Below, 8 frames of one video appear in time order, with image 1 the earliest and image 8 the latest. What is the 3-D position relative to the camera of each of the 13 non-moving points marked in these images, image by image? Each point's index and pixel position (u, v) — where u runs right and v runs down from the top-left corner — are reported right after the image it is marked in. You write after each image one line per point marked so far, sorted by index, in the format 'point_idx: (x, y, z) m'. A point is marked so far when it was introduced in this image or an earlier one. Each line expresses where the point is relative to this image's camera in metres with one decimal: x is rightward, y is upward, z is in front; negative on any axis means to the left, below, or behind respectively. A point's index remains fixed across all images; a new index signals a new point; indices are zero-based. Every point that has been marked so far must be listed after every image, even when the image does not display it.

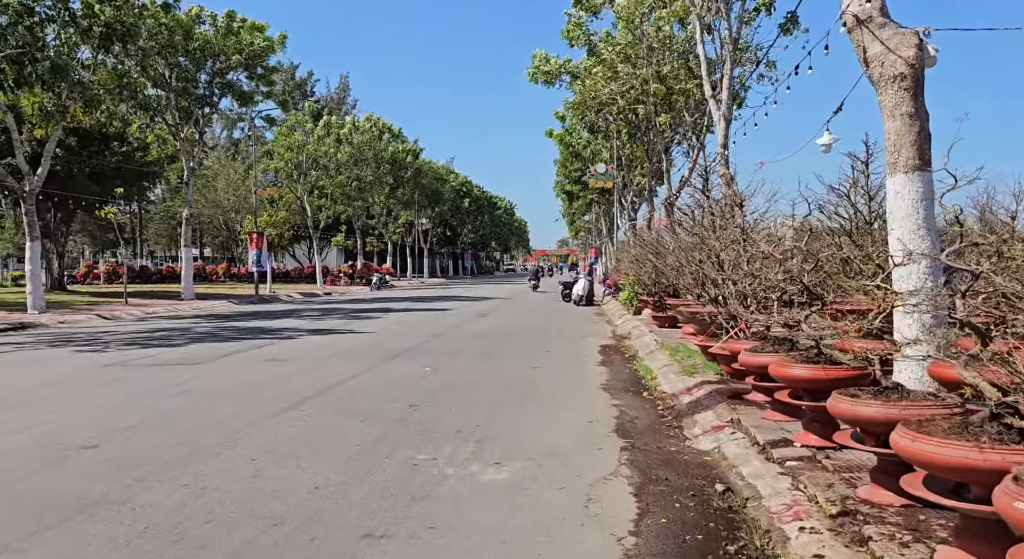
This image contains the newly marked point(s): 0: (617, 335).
0: (+2.3, -1.2, +19.3) m
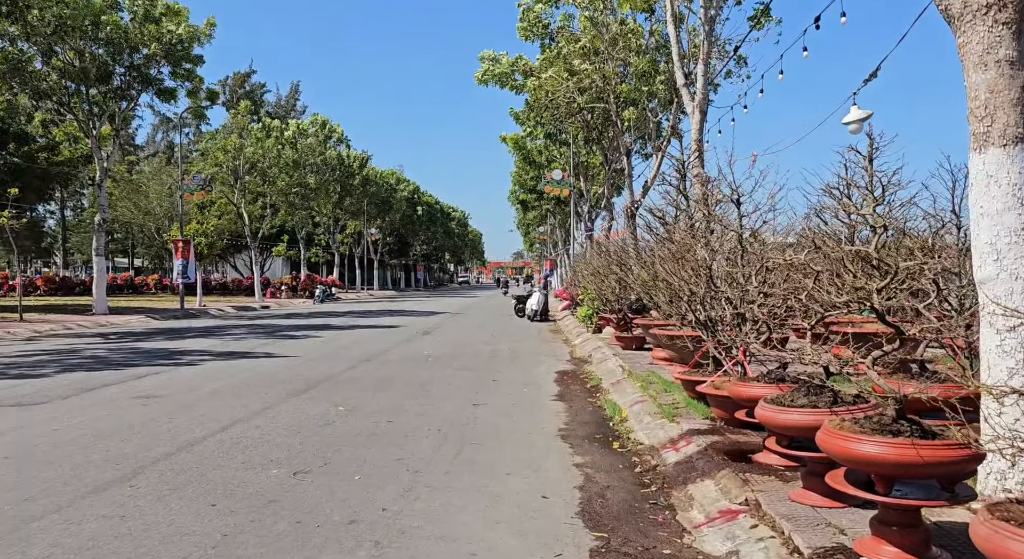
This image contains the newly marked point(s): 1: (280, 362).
0: (+1.2, -1.5, +16.8) m
1: (-3.8, -1.4, +14.1) m
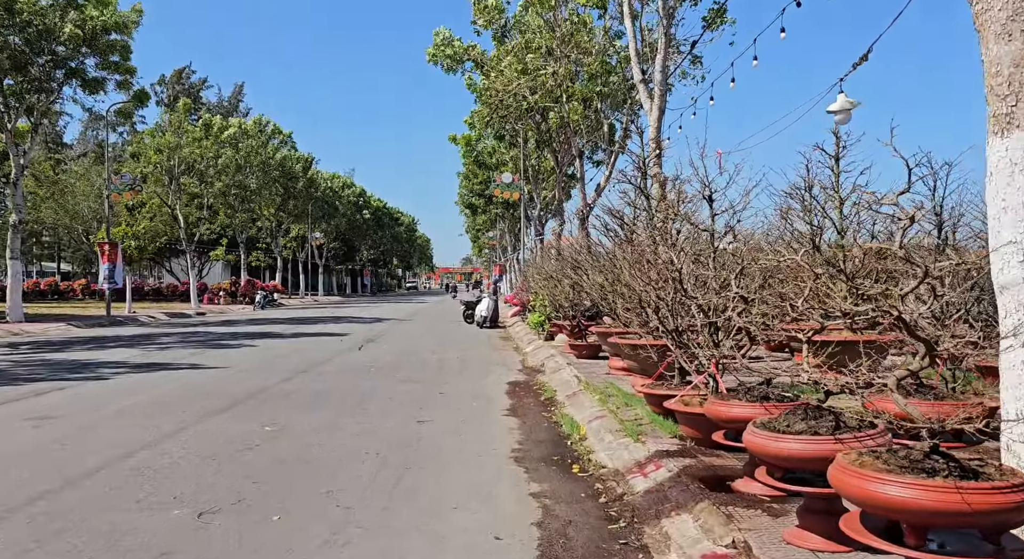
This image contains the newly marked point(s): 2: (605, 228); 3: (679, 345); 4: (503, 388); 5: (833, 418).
0: (+0.3, -1.6, +15.9) m
1: (-4.6, -1.4, +12.9) m
2: (+1.4, +0.8, +12.9) m
3: (+1.7, -0.6, +8.2) m
4: (-0.1, -1.6, +12.9) m
5: (+1.8, -0.8, +4.8) m
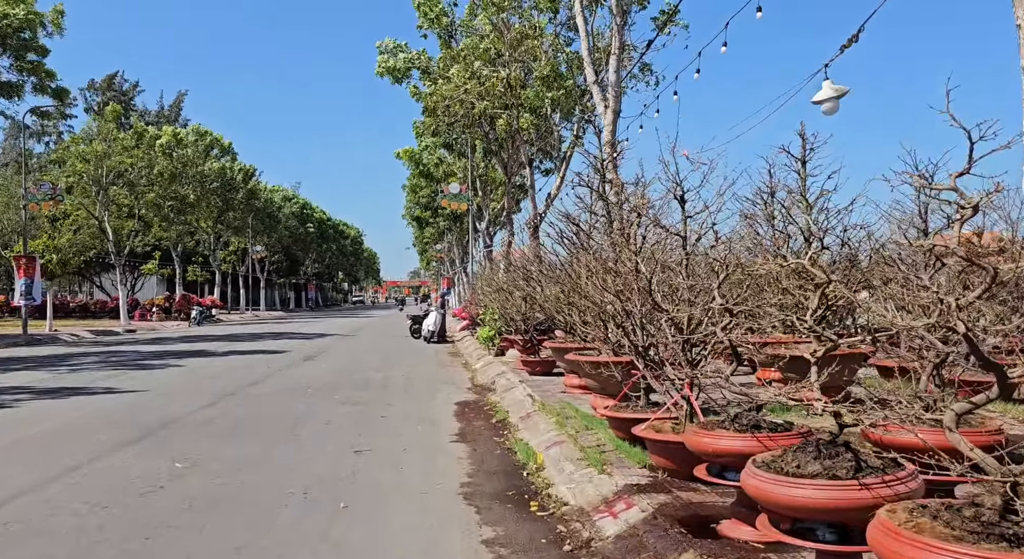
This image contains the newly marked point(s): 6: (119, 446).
0: (-0.6, -1.8, +15.0) m
1: (-5.3, -1.6, +11.7) m
2: (+0.7, +0.6, +12.0) m
3: (+1.2, -0.7, +7.4) m
4: (-0.8, -1.8, +11.9) m
5: (+1.6, -0.8, +3.9) m
6: (-3.9, -1.6, +8.4) m
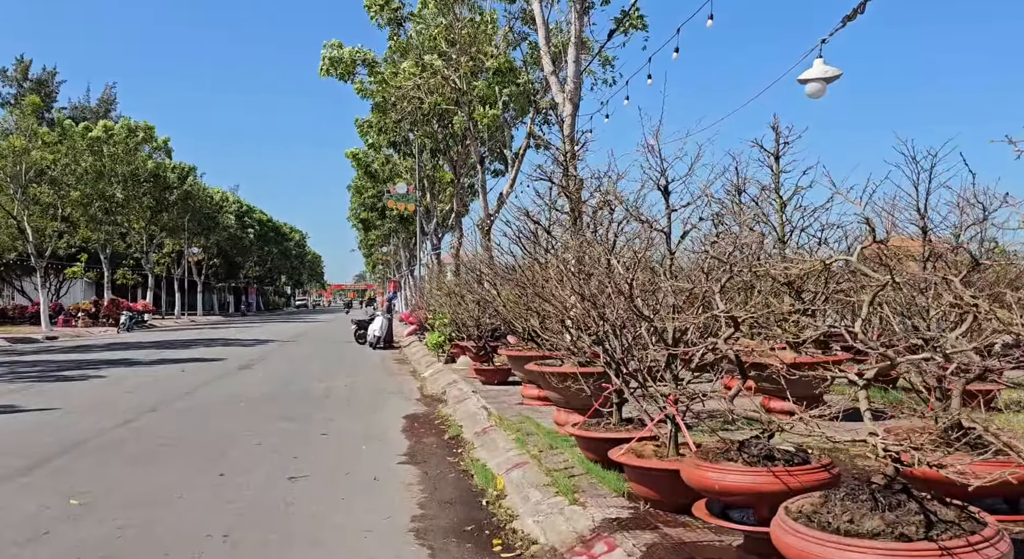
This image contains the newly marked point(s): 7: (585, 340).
0: (-1.4, -1.9, +14.0) m
1: (-5.9, -1.7, +10.4) m
2: (+0.1, +0.6, +11.1) m
3: (+0.9, -0.7, +6.5) m
4: (-1.4, -1.8, +10.9) m
5: (+1.5, -0.8, +3.1) m
6: (-4.2, -1.7, +7.2) m
7: (+0.7, -0.5, +7.5) m
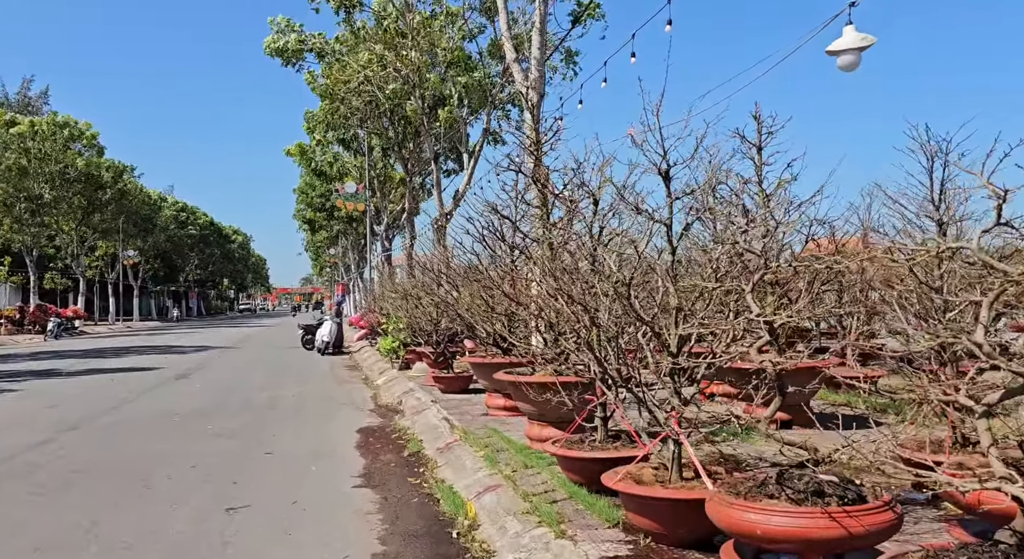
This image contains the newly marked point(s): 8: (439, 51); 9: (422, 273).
0: (-2.0, -1.9, +13.0) m
1: (-6.3, -1.7, +9.2) m
2: (-0.4, +0.6, +10.2) m
3: (+0.7, -0.7, +5.7) m
4: (-1.8, -1.9, +9.9) m
5: (+1.5, -0.8, +2.3) m
6: (-4.4, -1.7, +6.1) m
7: (+0.5, -0.5, +6.7) m
8: (-1.7, +5.3, +19.7) m
9: (-1.5, +0.1, +14.3) m
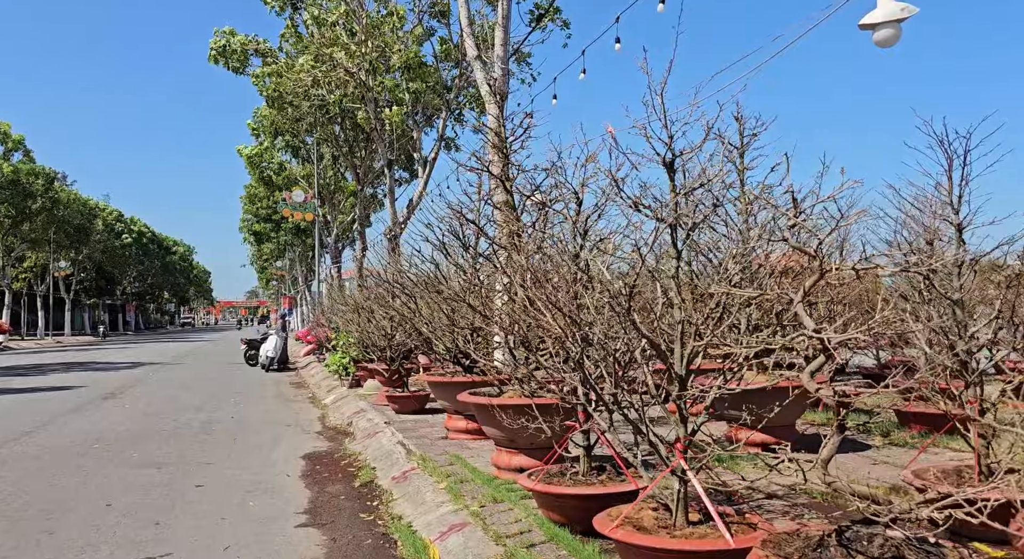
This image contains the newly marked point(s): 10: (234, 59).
0: (-2.6, -2.1, +12.0) m
1: (-6.6, -1.8, +7.9) m
2: (-0.8, +0.4, +9.4) m
3: (+0.6, -0.8, +4.9) m
4: (-2.2, -2.0, +9.0) m
5: (+1.5, -0.8, +1.6) m
6: (-4.6, -1.7, +5.0) m
7: (+0.3, -0.6, +5.9) m
8: (-2.6, +5.0, +18.8) m
9: (-2.1, -0.1, +13.4) m
10: (-6.2, +5.0, +19.3) m
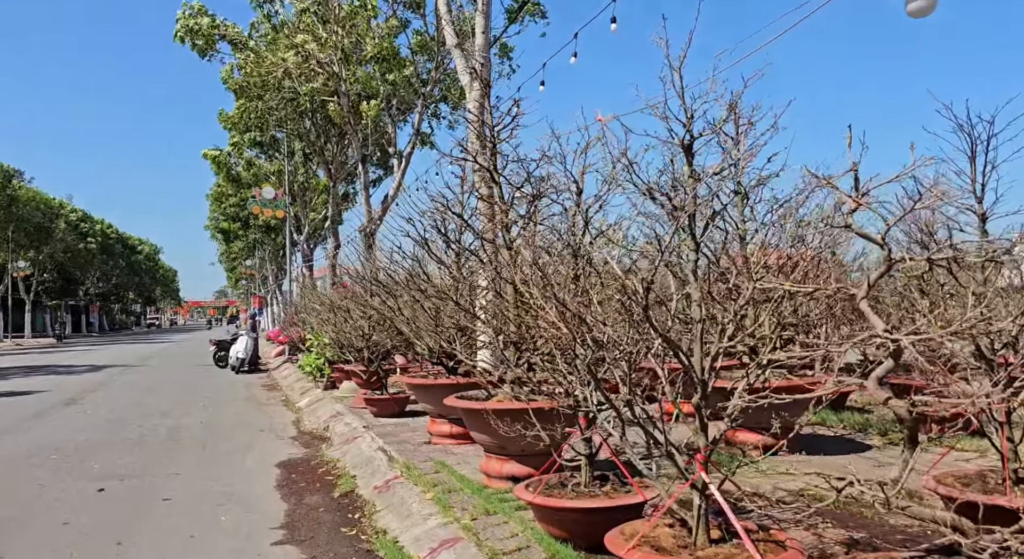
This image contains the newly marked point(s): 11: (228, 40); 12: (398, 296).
0: (-2.8, -2.0, +11.5) m
1: (-6.7, -1.8, +7.3) m
2: (-0.9, +0.5, +8.9) m
3: (+0.6, -0.8, +4.5) m
4: (-2.4, -1.9, +8.5) m
5: (+1.7, -0.8, +1.2) m
6: (-4.6, -1.7, +4.4) m
7: (+0.2, -0.5, +5.4) m
8: (-3.1, +5.1, +18.3) m
9: (-2.4, 0.0, +12.8) m
10: (-6.7, +5.0, +18.6) m
11: (-6.2, +5.2, +18.7) m
12: (-1.3, -0.2, +10.0) m
